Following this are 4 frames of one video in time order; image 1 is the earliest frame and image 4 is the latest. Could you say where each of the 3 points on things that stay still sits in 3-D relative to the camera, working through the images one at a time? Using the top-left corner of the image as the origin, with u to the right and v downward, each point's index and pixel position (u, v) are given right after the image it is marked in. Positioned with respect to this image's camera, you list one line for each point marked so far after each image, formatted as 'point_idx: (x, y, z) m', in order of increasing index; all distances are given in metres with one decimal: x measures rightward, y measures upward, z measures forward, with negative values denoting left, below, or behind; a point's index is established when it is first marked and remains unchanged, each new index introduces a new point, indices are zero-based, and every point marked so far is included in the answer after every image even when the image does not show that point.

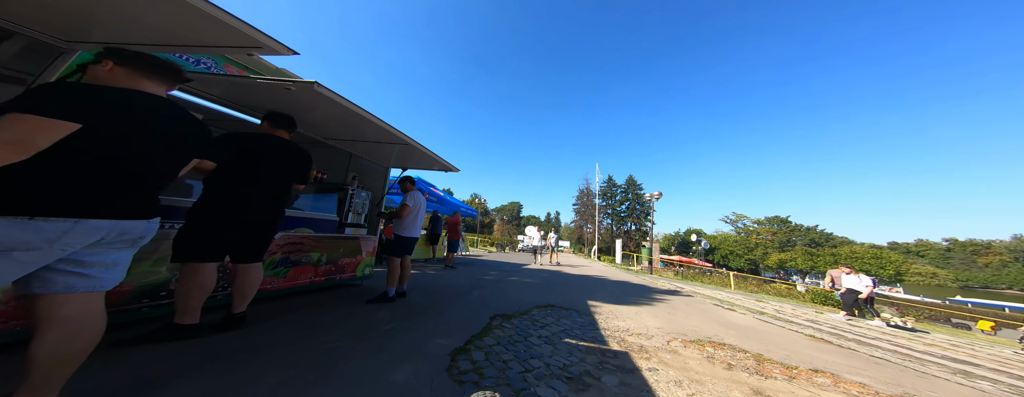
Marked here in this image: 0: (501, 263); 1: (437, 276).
0: (-0.4, -2.7, +10.2) m
1: (-1.6, -1.6, +5.4) m
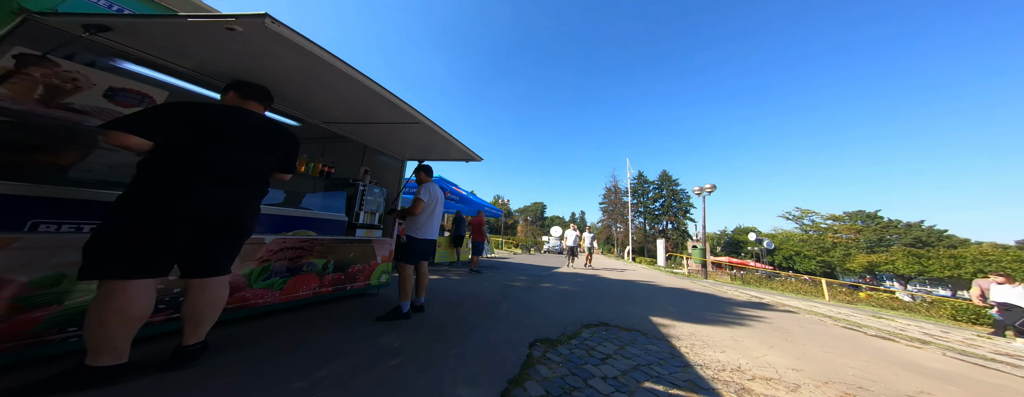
0: (+0.7, -2.6, +9.5) m
1: (-1.0, -1.6, +4.8) m
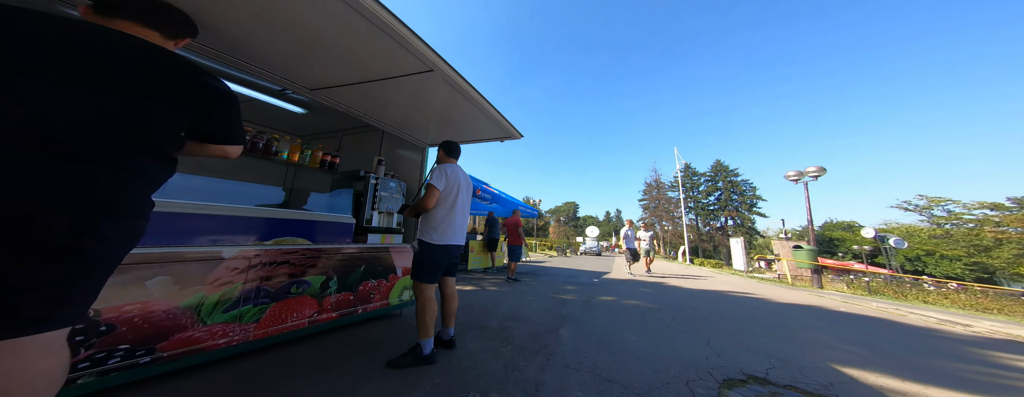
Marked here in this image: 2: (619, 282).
0: (+2.1, -2.5, +8.3) m
1: (-0.2, -1.5, +3.8) m
2: (+2.8, -2.2, +6.6) m
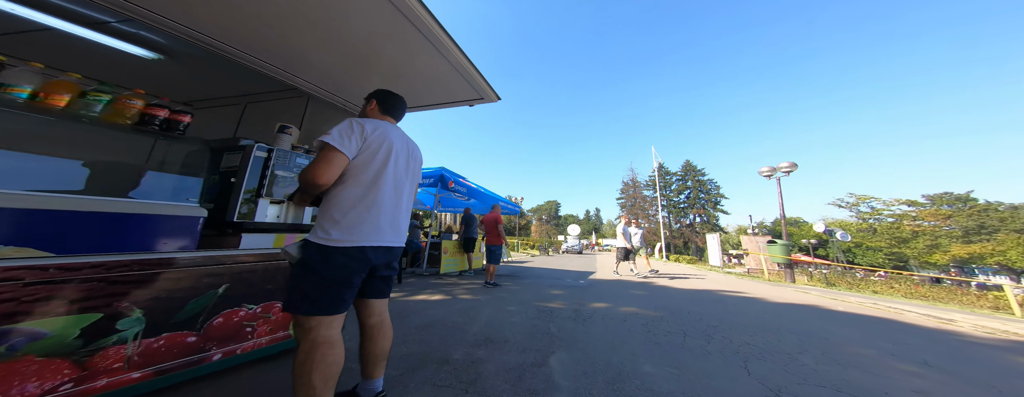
0: (+1.5, -2.3, +7.8) m
1: (-0.4, -1.4, +3.2) m
2: (+2.3, -2.0, +6.1) m
